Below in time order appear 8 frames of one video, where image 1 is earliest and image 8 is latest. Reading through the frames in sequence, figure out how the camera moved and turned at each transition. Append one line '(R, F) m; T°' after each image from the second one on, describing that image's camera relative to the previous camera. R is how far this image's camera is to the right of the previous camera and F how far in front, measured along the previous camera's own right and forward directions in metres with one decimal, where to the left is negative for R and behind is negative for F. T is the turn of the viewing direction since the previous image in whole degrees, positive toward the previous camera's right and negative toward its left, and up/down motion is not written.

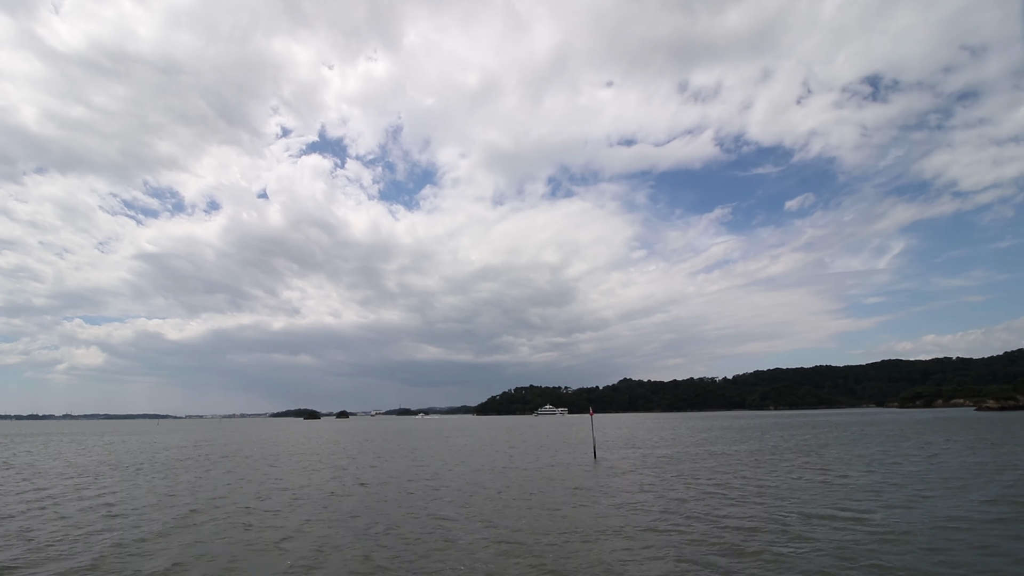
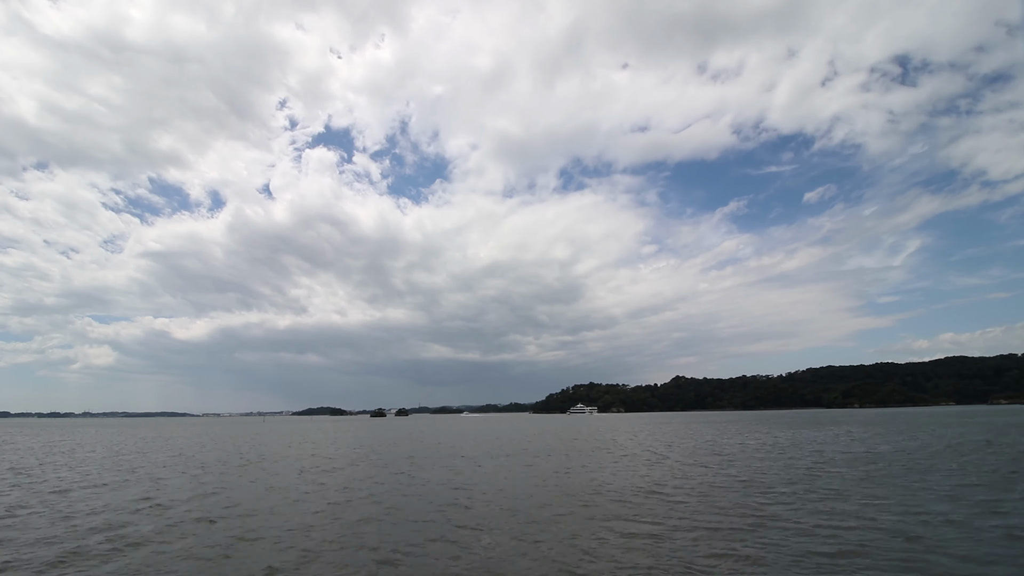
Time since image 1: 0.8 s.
(-2.0, +6.0) m; -1°
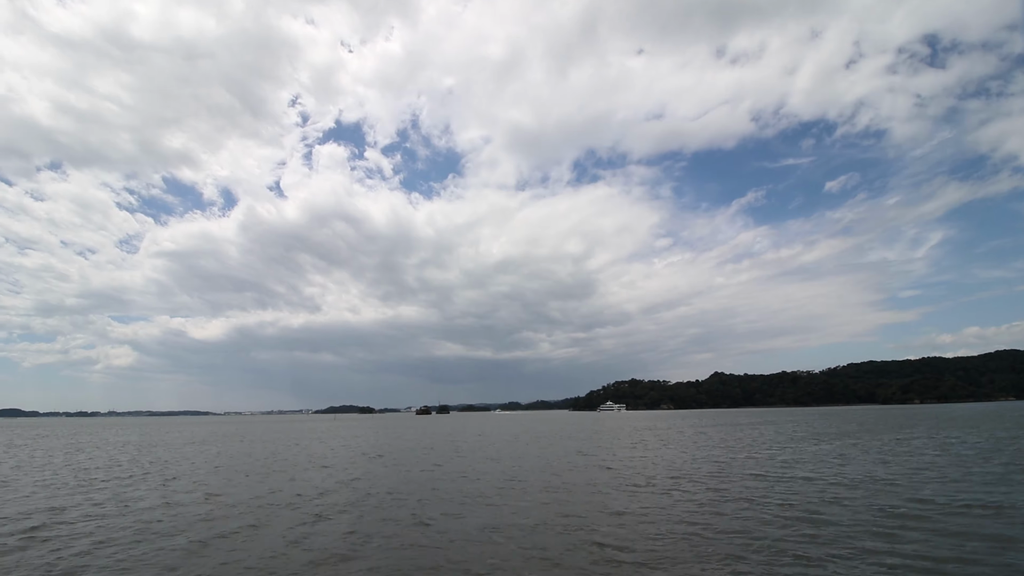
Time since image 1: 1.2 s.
(-0.4, +3.2) m; -1°
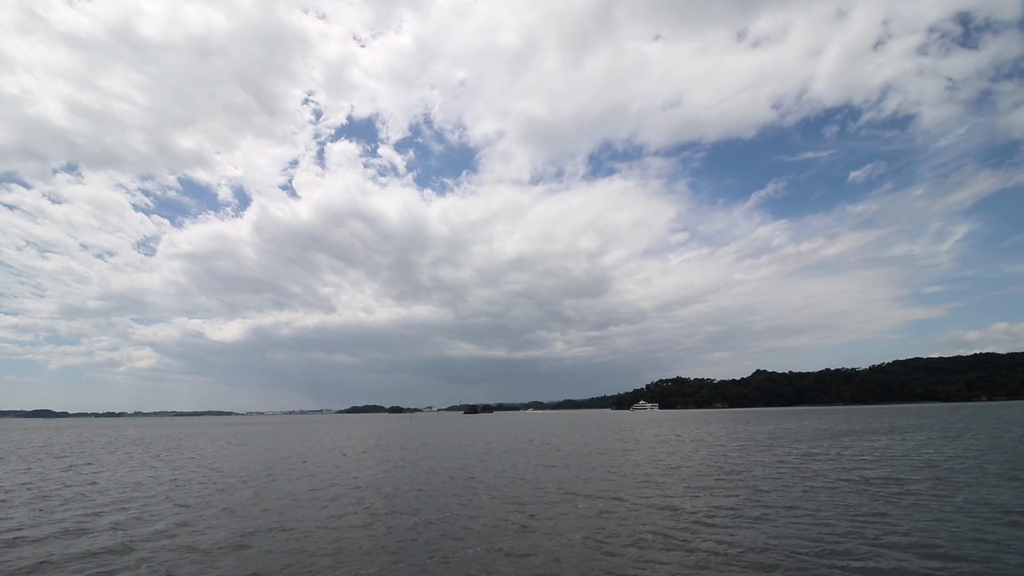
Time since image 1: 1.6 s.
(-0.1, +3.1) m; -1°
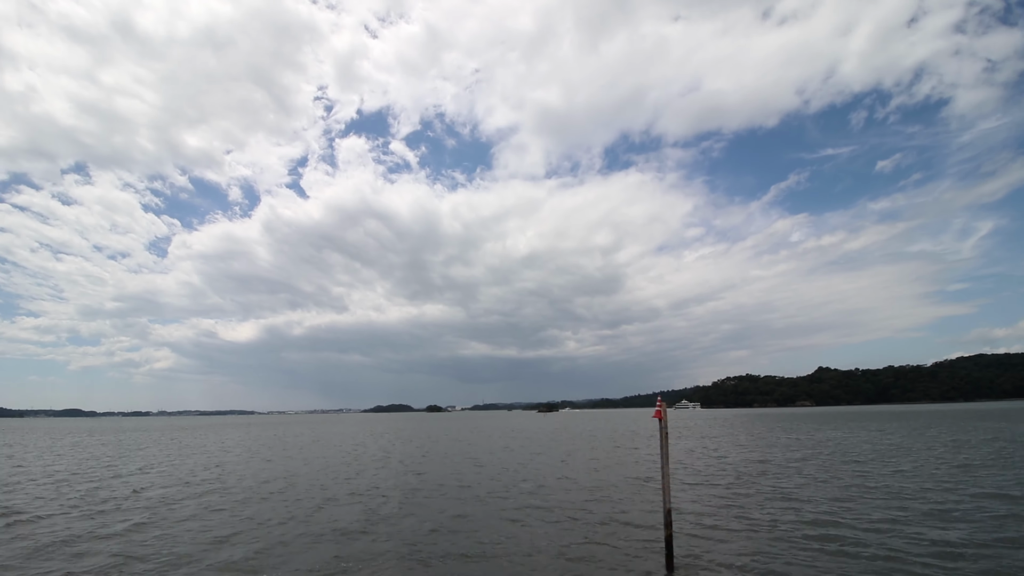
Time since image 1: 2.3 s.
(-0.3, +4.6) m; -1°
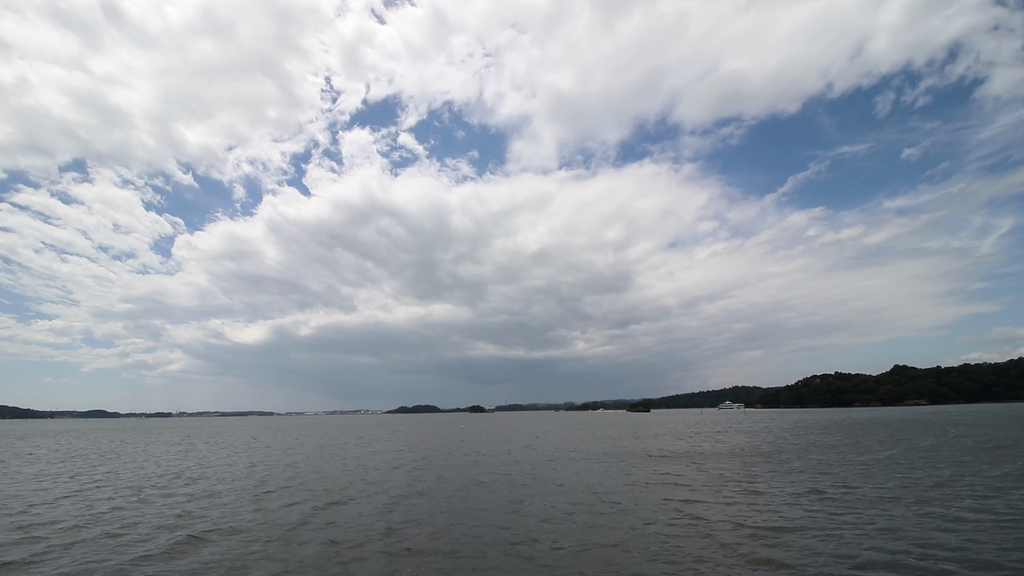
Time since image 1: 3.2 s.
(-0.3, +6.4) m; -1°
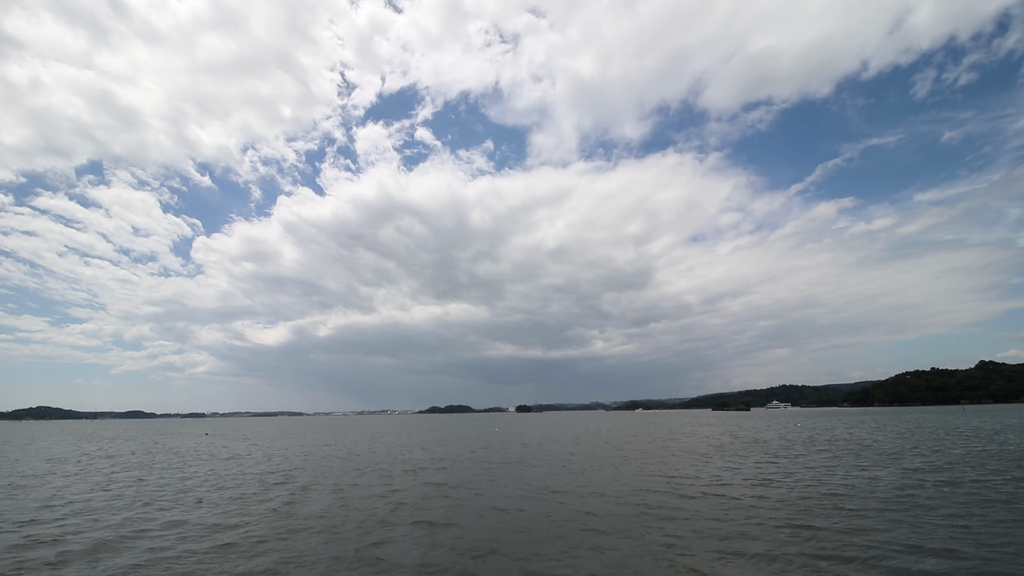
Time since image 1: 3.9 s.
(0.0, +5.0) m; -2°
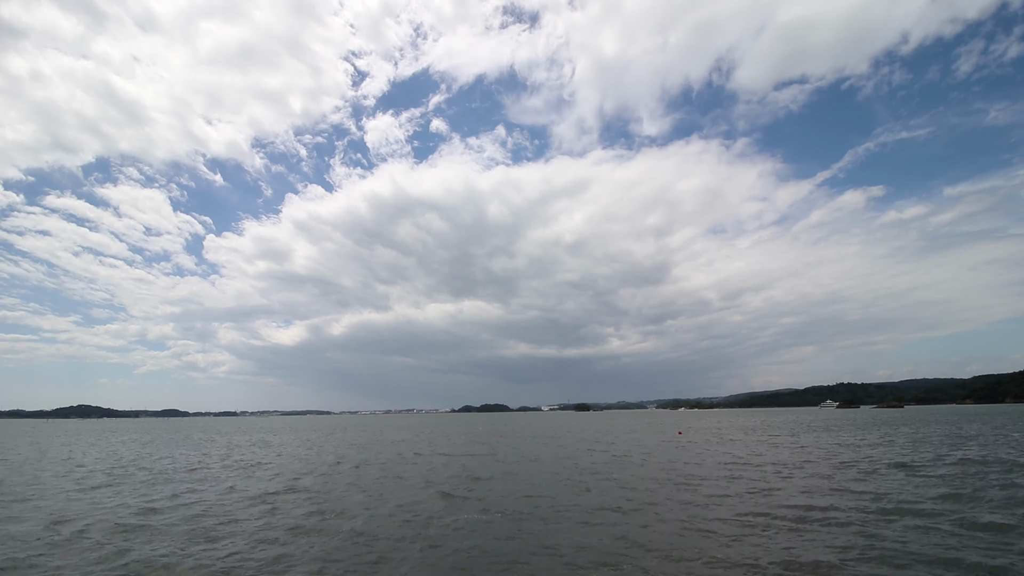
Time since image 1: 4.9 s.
(-0.1, +6.8) m; -1°
